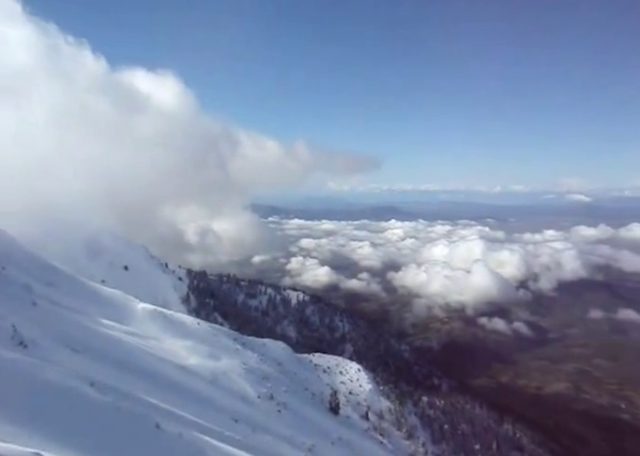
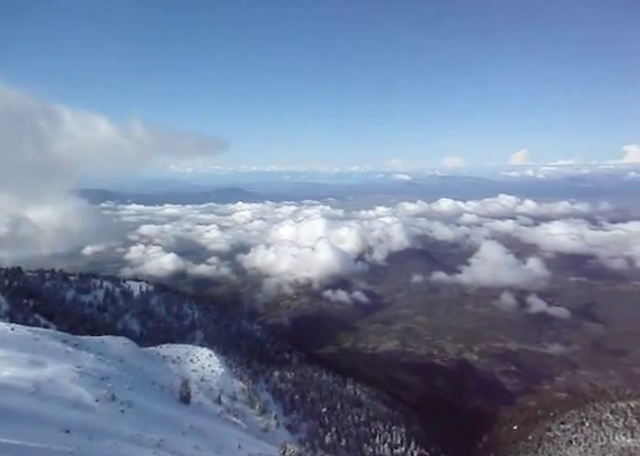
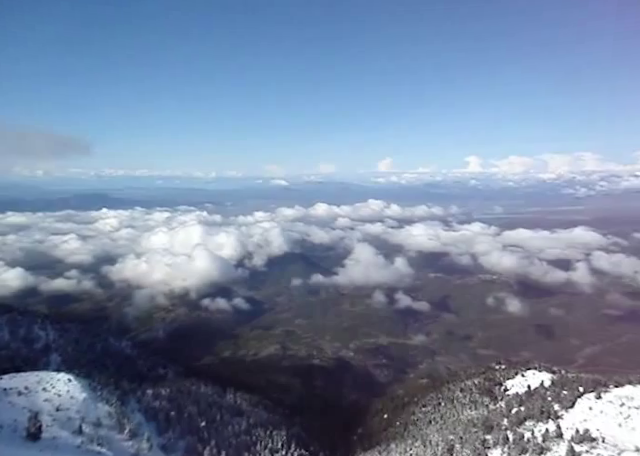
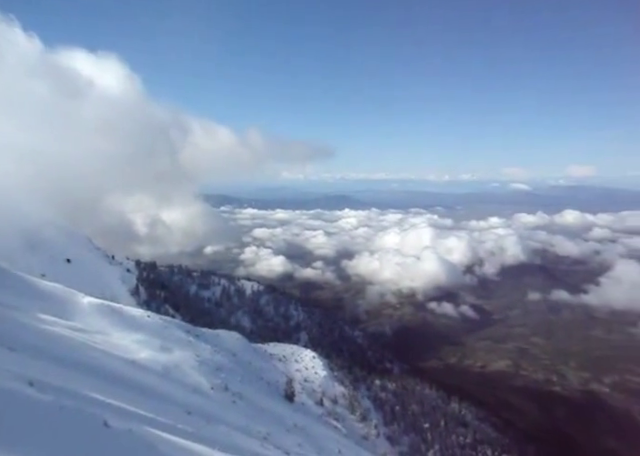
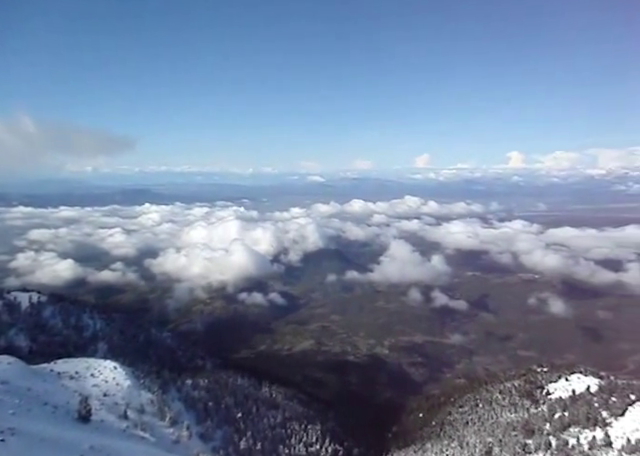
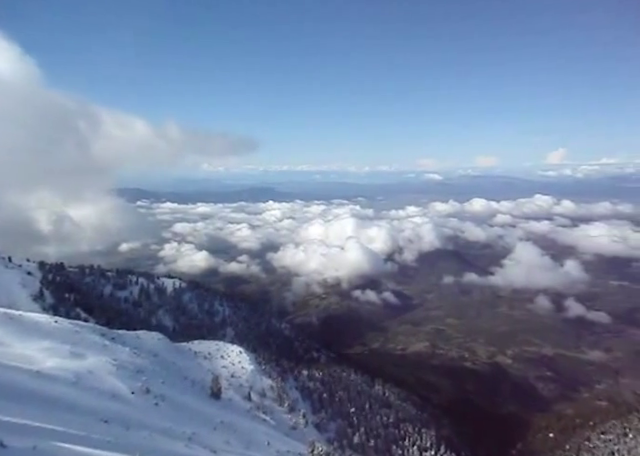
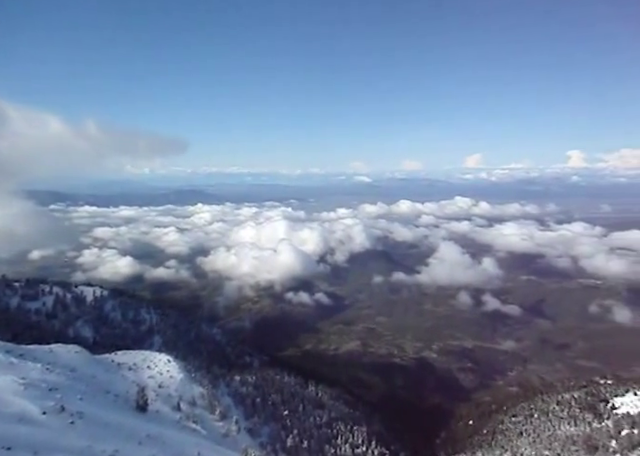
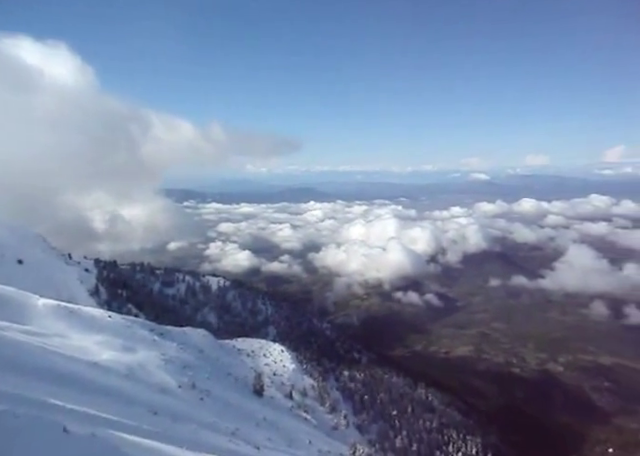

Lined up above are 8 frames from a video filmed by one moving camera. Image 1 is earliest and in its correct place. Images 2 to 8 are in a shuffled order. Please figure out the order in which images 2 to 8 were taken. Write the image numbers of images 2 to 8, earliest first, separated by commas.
4, 8, 6, 2, 7, 5, 3
